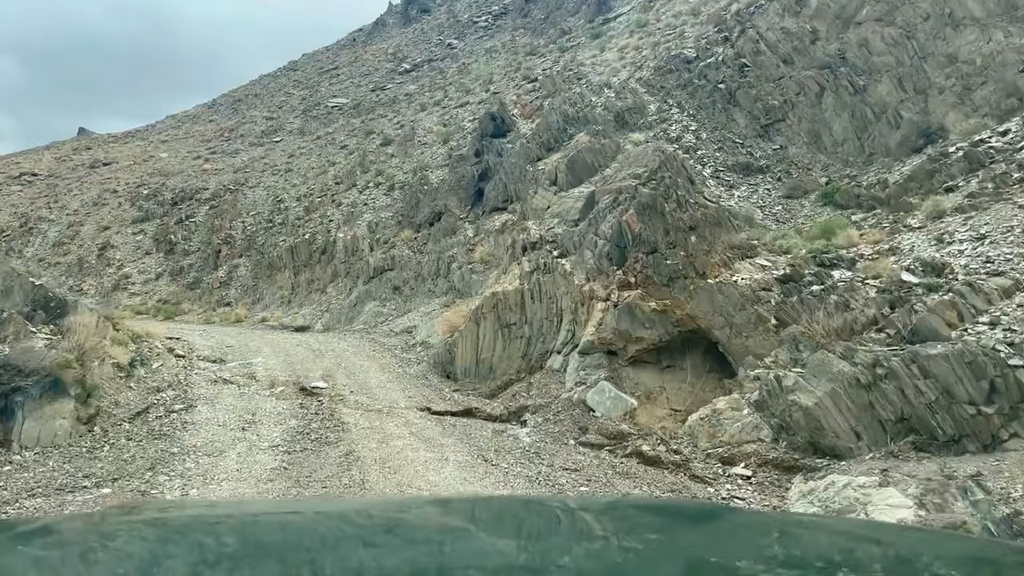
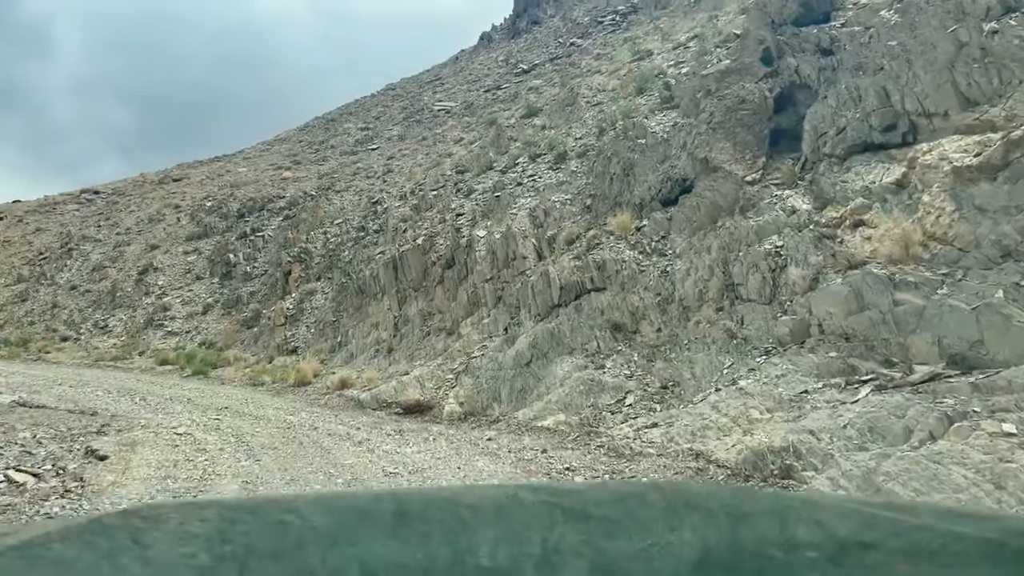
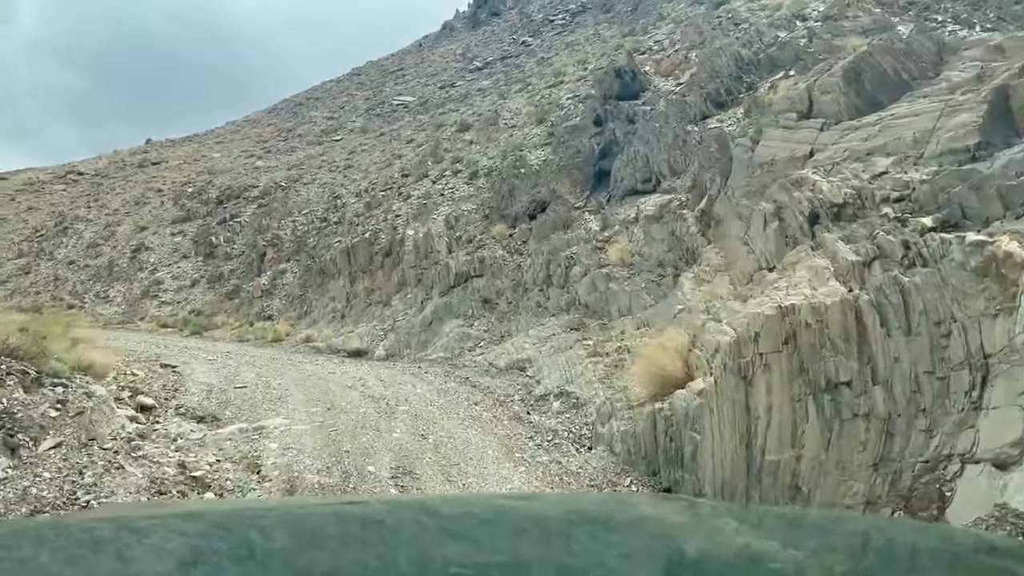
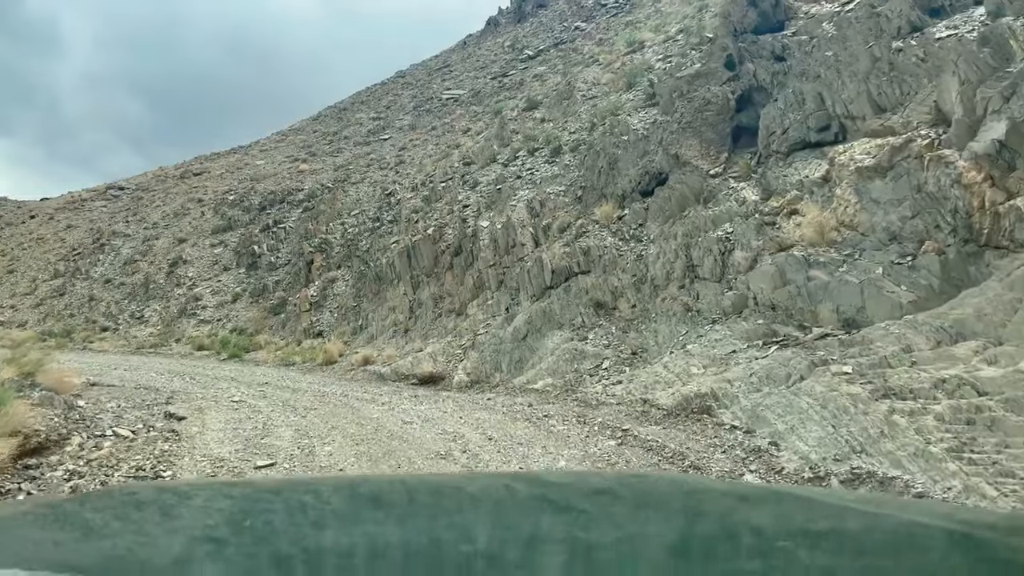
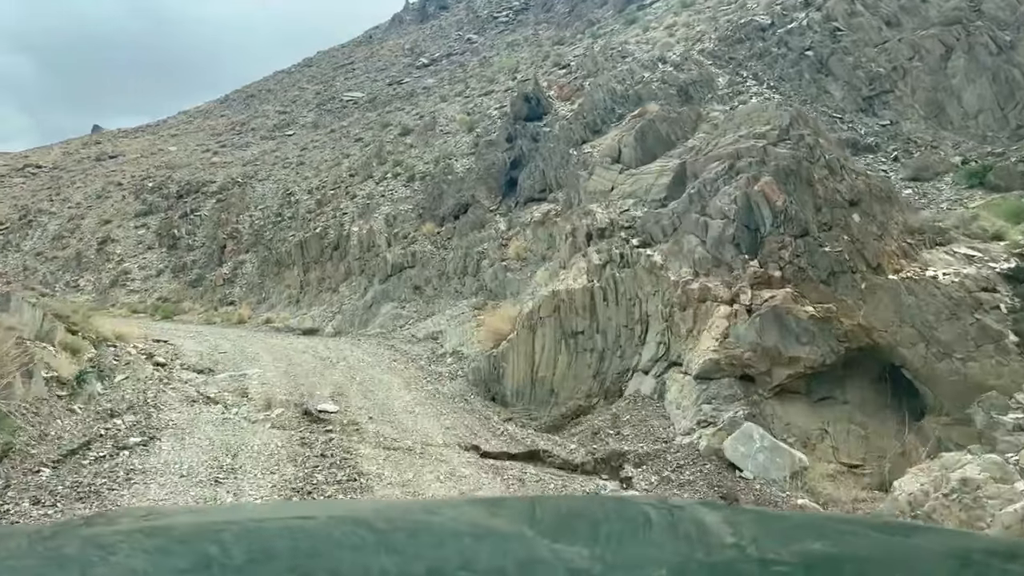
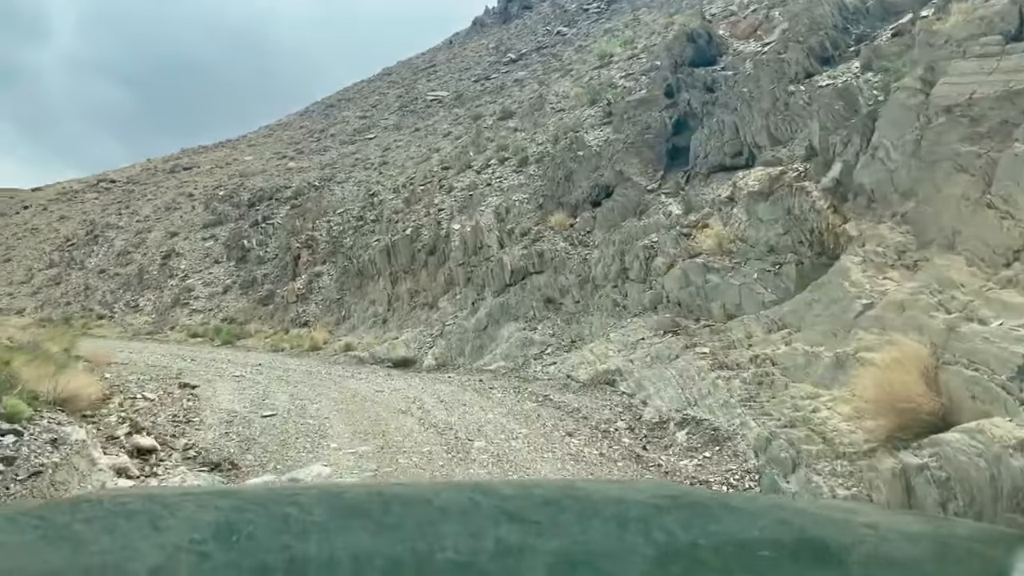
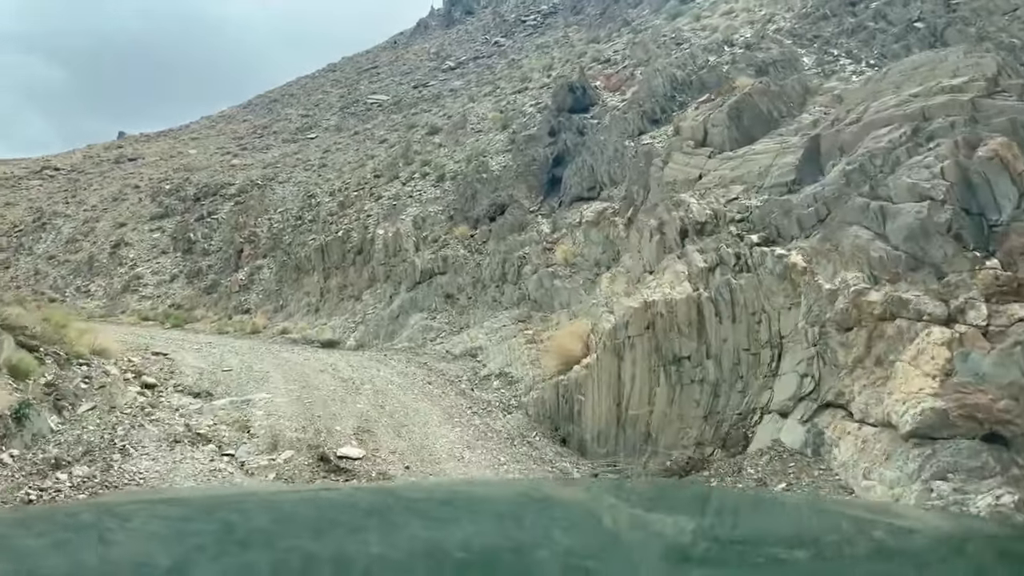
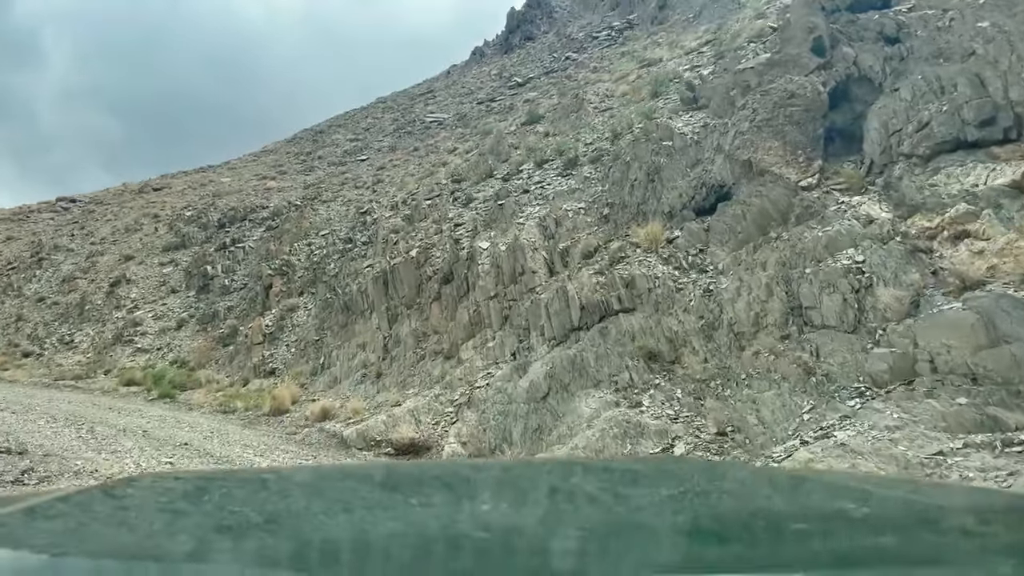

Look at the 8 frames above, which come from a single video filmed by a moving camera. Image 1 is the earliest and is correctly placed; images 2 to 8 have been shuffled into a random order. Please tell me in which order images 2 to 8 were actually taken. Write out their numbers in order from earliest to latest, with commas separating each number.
5, 7, 3, 6, 4, 2, 8
